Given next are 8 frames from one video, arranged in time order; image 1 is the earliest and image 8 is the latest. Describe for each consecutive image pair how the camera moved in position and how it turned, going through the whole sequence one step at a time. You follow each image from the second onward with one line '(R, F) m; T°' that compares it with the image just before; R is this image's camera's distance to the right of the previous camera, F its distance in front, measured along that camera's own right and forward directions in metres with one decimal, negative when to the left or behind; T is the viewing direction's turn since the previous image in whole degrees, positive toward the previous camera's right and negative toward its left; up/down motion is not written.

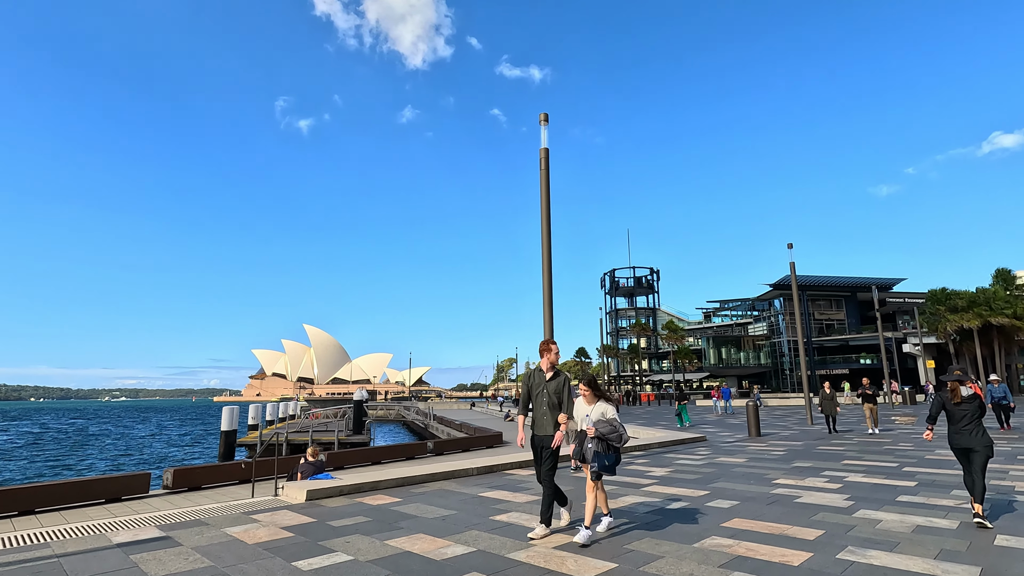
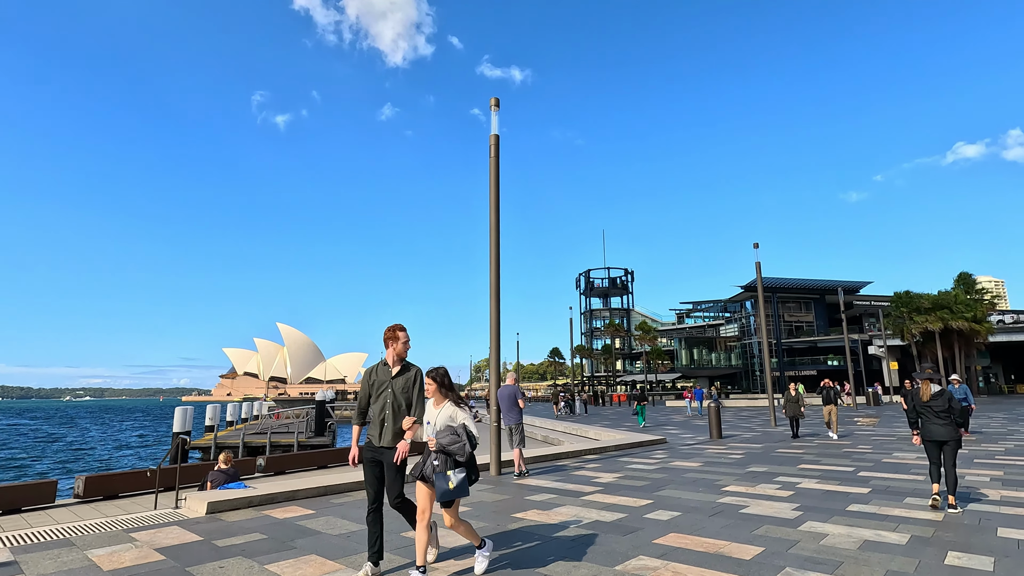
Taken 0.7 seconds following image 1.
(+0.6, +0.6) m; +2°
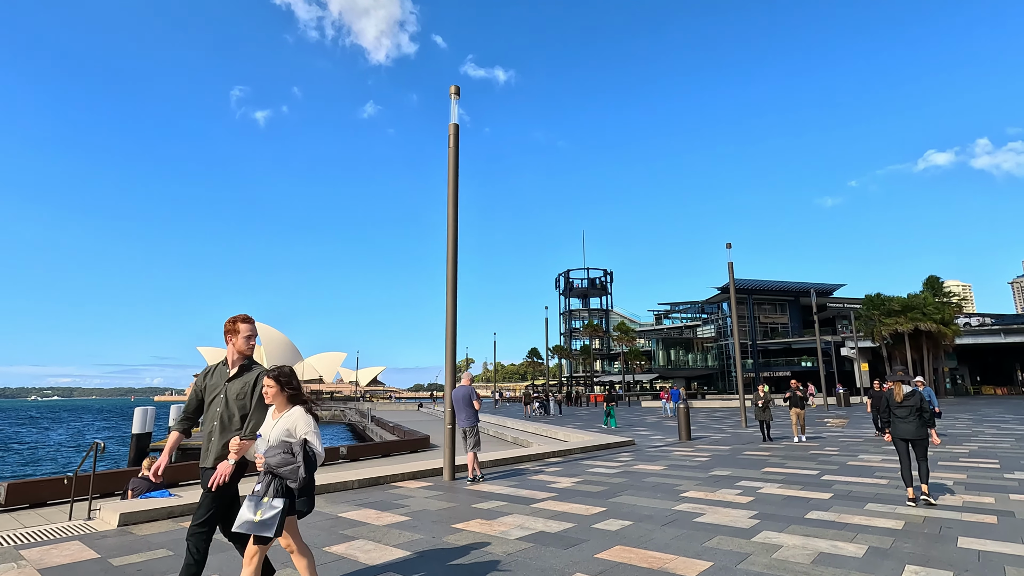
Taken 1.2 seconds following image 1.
(+0.4, +0.4) m; +2°
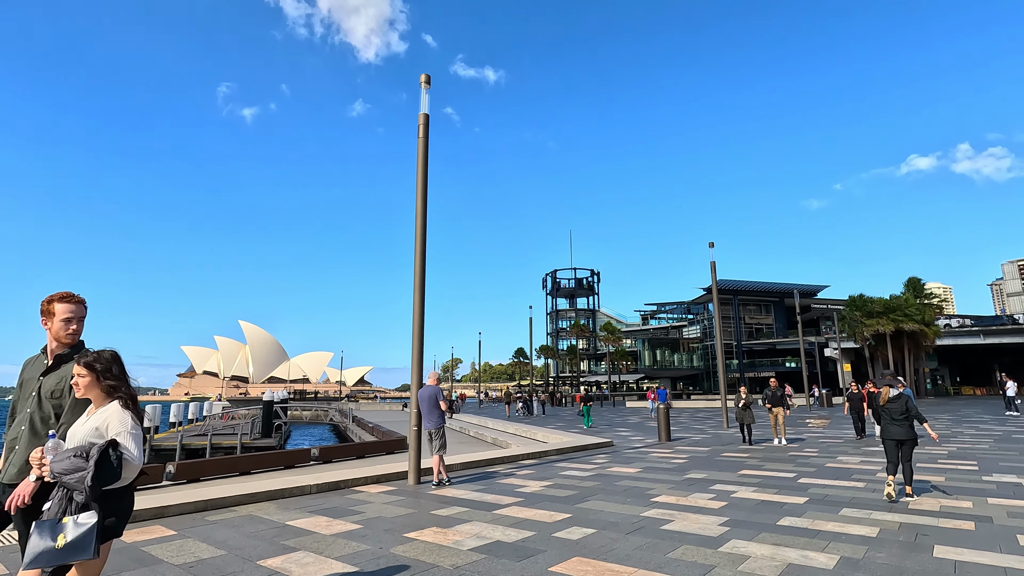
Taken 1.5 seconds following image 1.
(+0.3, +0.3) m; +1°
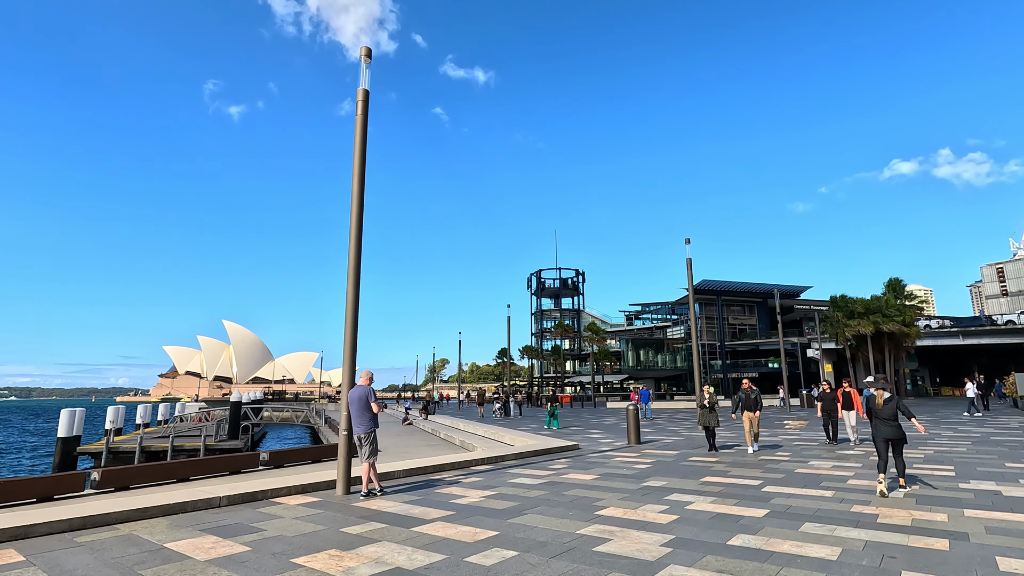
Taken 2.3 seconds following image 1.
(+0.7, +0.8) m; +1°
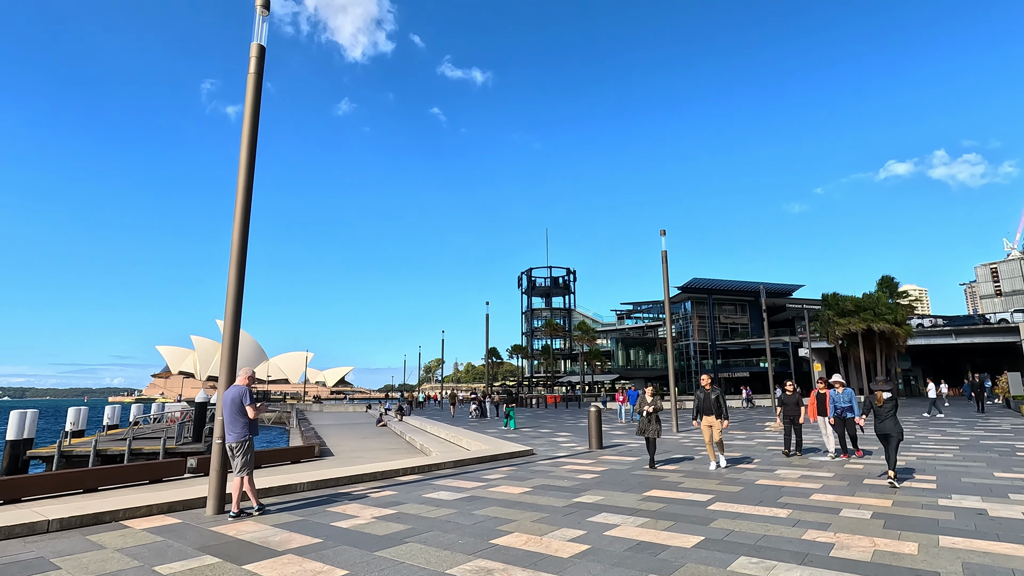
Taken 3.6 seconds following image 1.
(+1.2, +1.2) m; 0°
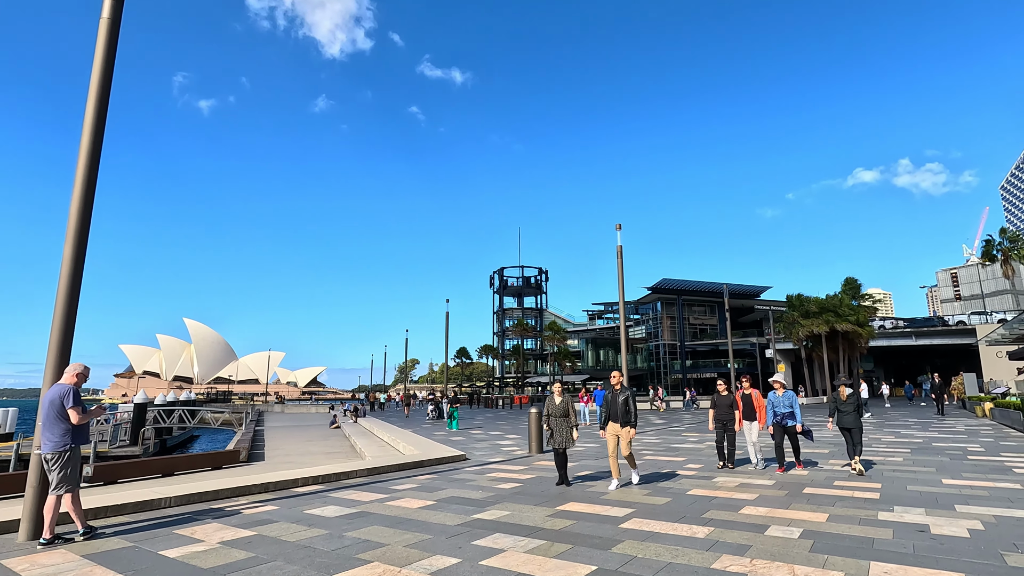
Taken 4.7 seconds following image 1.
(+1.0, +0.9) m; +2°
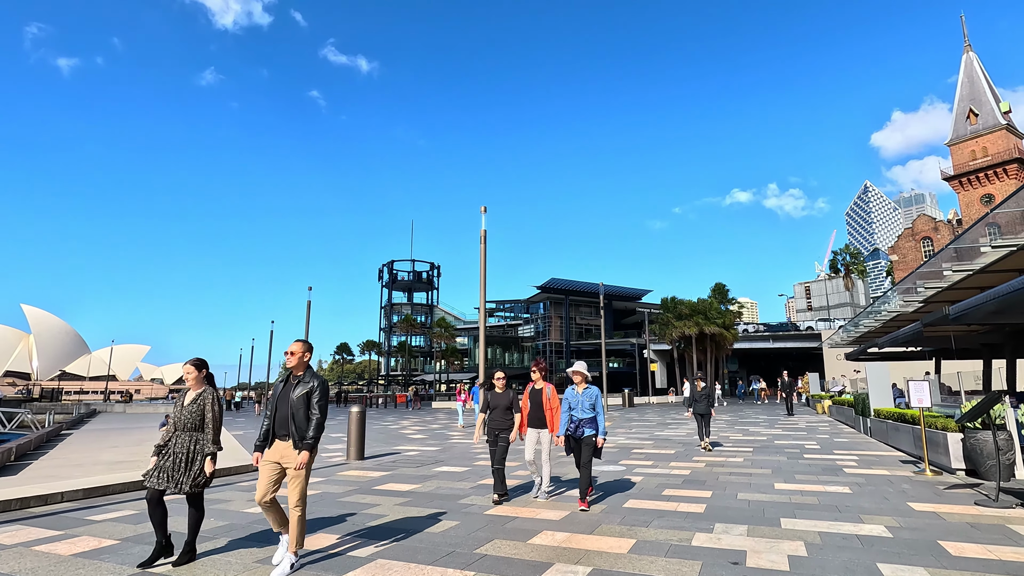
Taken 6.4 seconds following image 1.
(+1.5, +1.6) m; +11°
